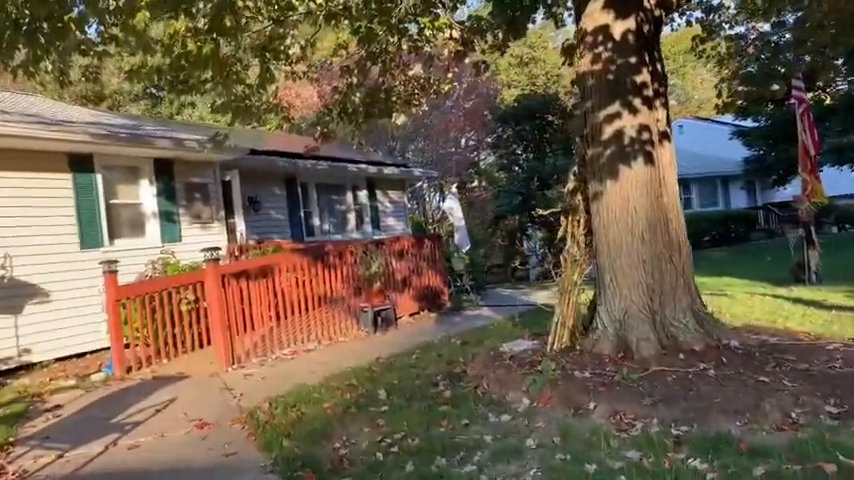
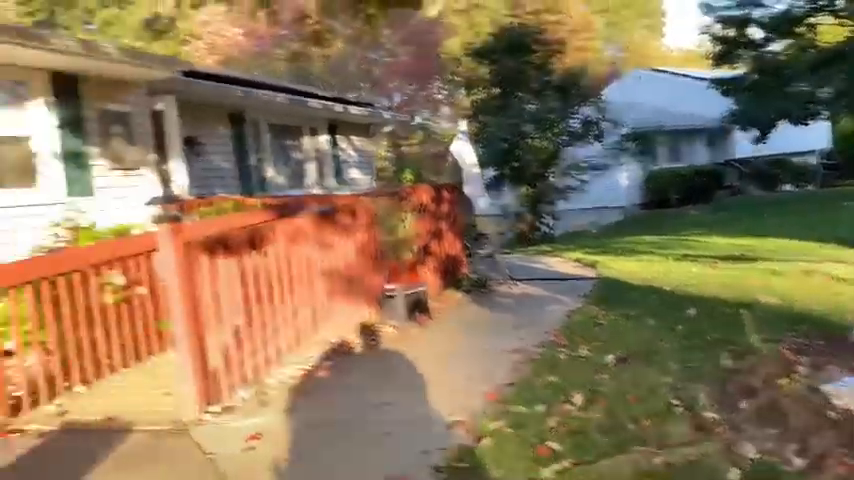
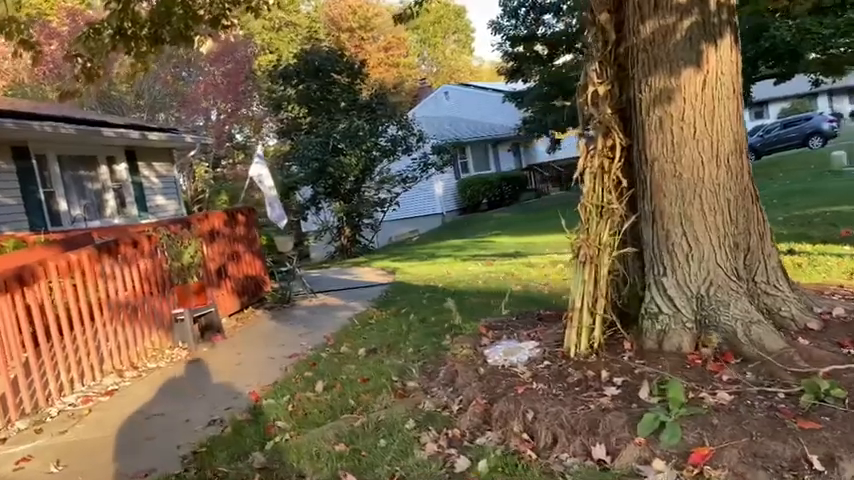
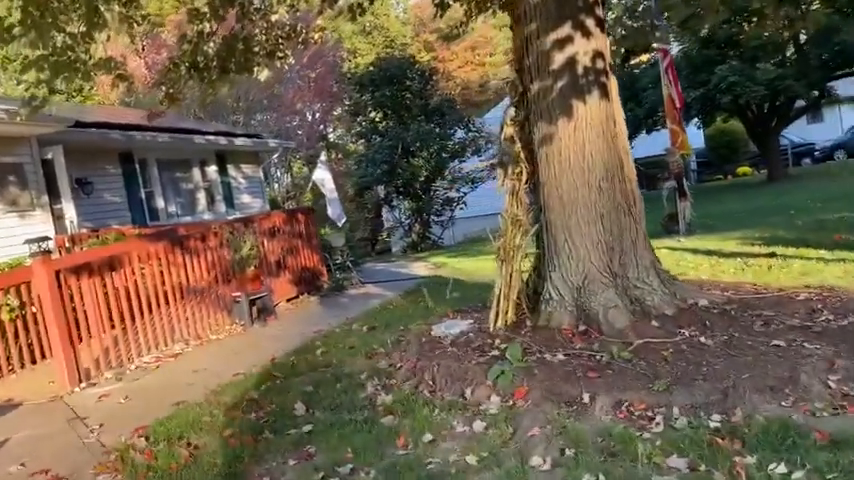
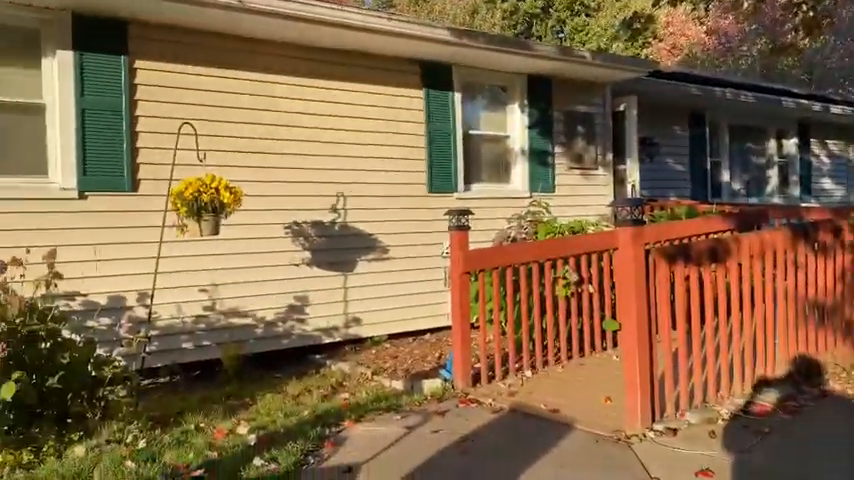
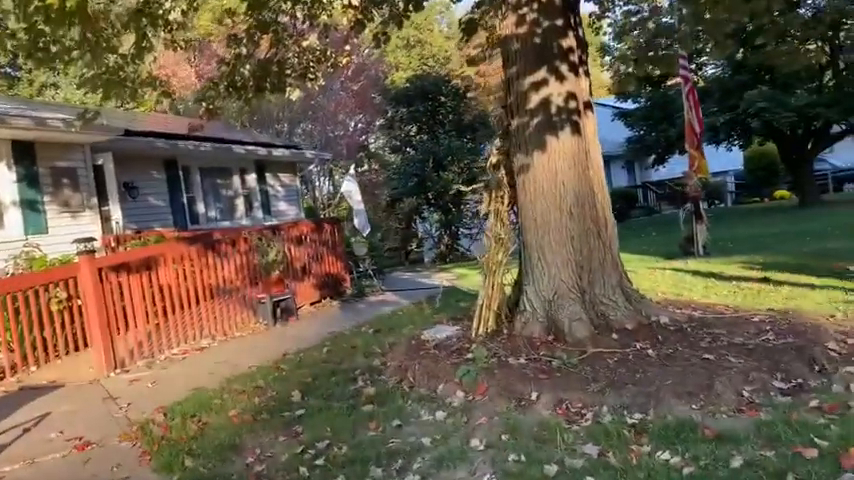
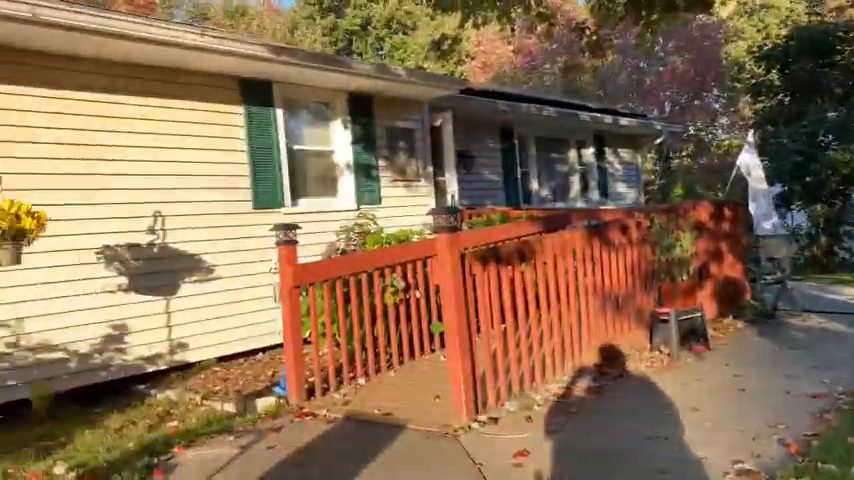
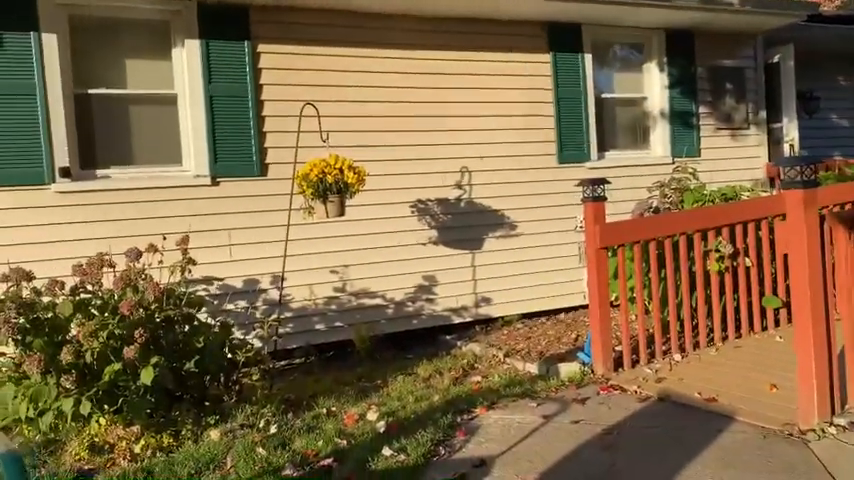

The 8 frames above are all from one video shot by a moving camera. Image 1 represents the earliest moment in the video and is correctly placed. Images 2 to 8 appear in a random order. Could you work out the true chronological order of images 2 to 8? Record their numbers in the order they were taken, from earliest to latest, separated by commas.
6, 4, 3, 2, 7, 5, 8
